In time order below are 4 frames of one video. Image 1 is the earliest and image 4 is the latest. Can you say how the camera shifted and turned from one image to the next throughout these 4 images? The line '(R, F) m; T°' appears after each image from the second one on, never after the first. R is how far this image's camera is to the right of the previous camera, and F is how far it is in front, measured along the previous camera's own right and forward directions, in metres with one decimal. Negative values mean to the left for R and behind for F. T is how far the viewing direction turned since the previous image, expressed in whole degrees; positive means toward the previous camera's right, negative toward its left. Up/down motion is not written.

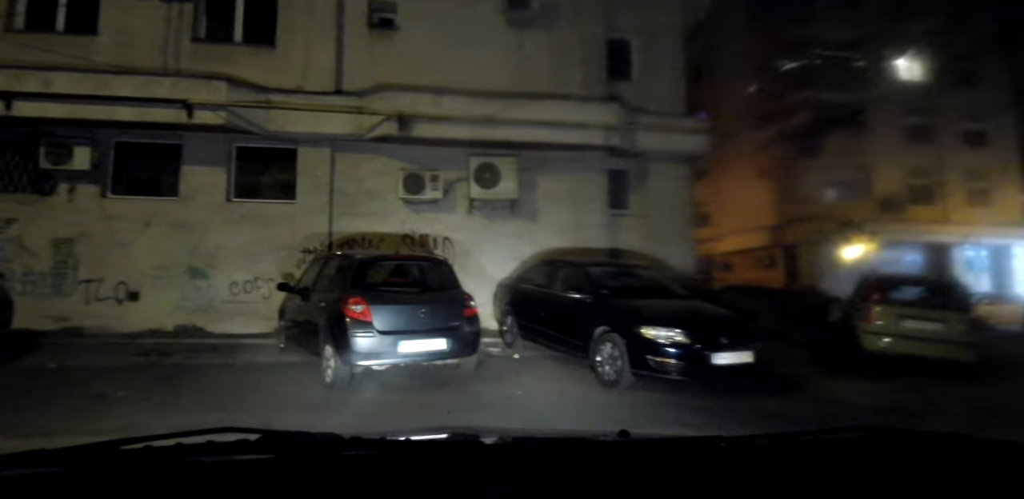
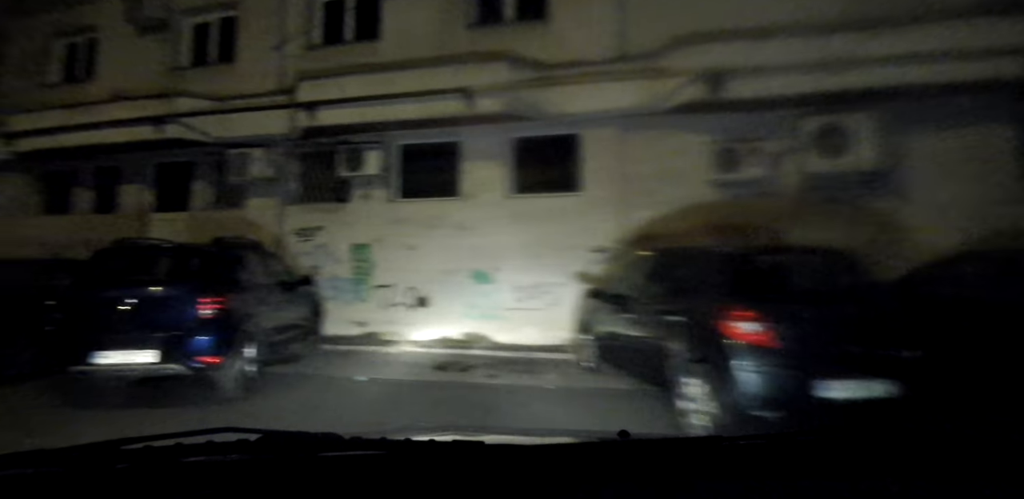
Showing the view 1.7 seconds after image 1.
(-2.2, +2.0) m; -22°
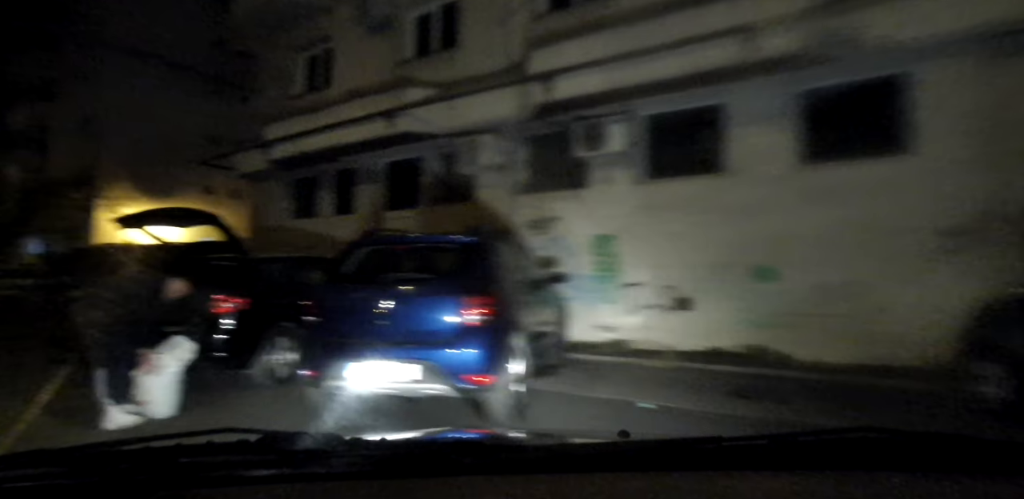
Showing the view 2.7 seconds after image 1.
(-1.6, +1.7) m; -19°
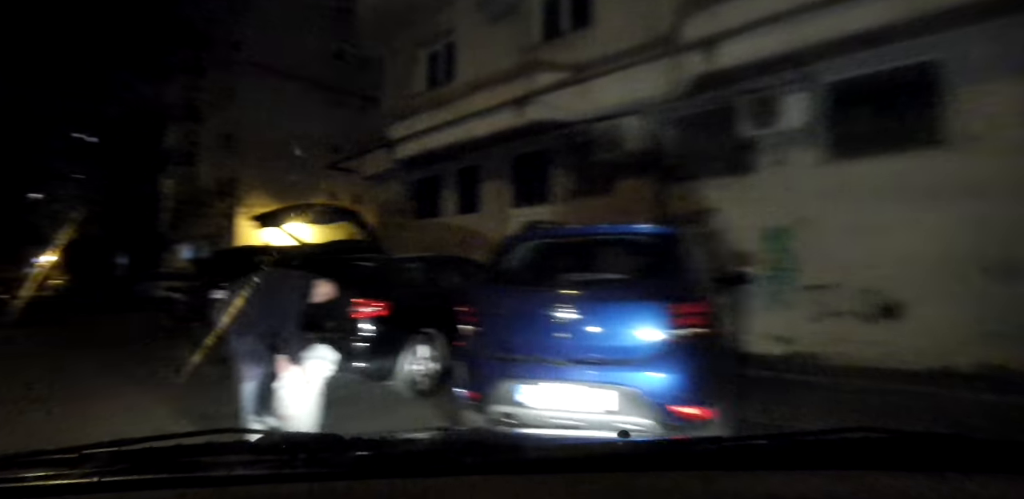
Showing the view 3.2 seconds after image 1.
(-0.7, +0.9) m; -11°
